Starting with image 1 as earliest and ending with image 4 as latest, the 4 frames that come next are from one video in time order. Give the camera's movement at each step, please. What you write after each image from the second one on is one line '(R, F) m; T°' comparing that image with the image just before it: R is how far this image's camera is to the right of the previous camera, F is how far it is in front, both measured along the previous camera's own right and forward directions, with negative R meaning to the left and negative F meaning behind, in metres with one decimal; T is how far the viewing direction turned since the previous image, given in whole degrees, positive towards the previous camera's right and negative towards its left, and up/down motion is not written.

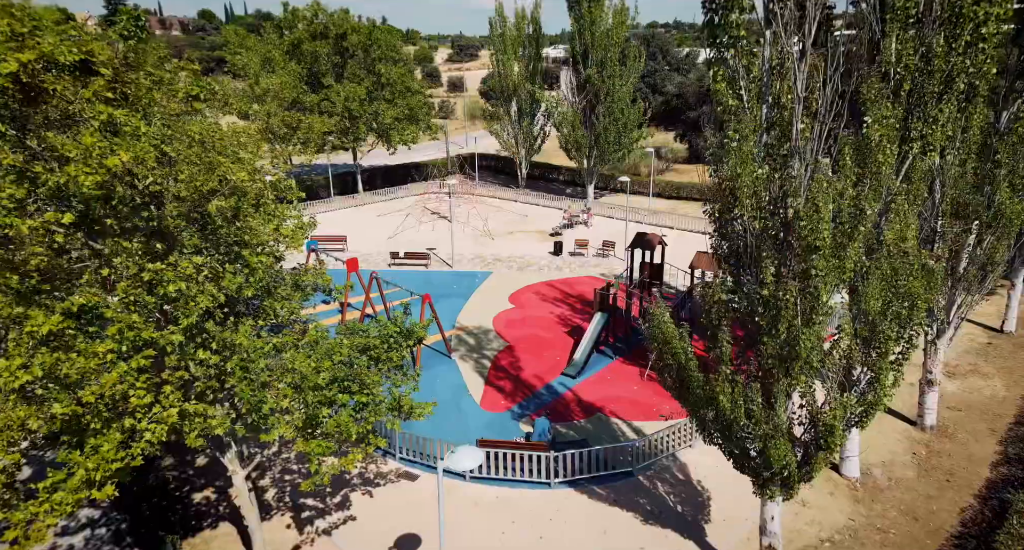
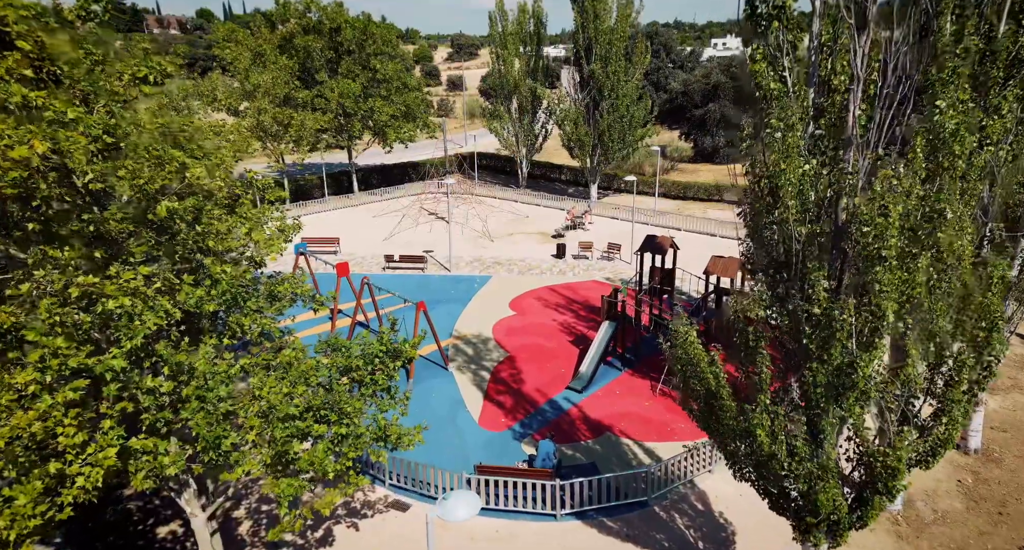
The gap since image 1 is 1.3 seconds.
(0.0, +1.1) m; 0°
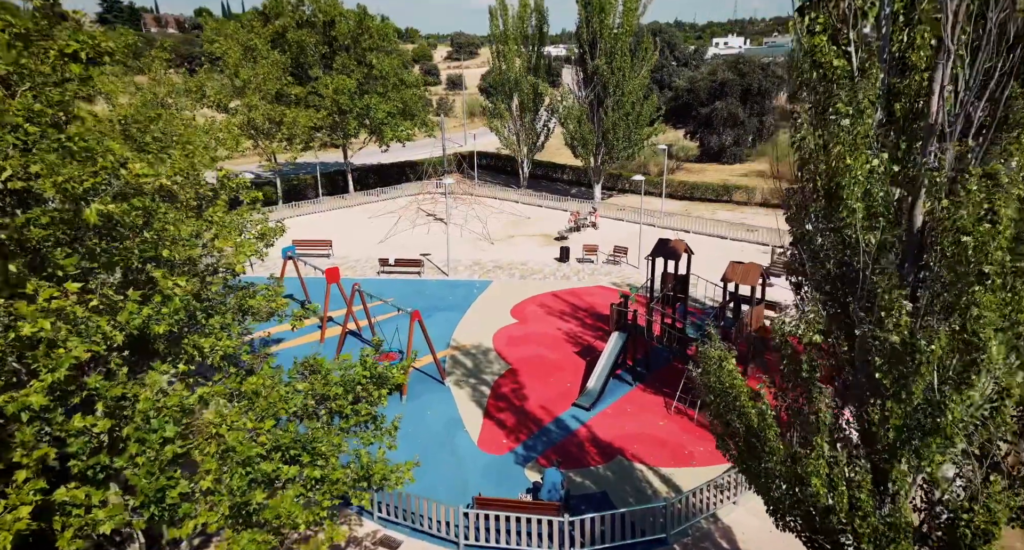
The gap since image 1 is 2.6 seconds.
(-0.1, +1.1) m; 0°
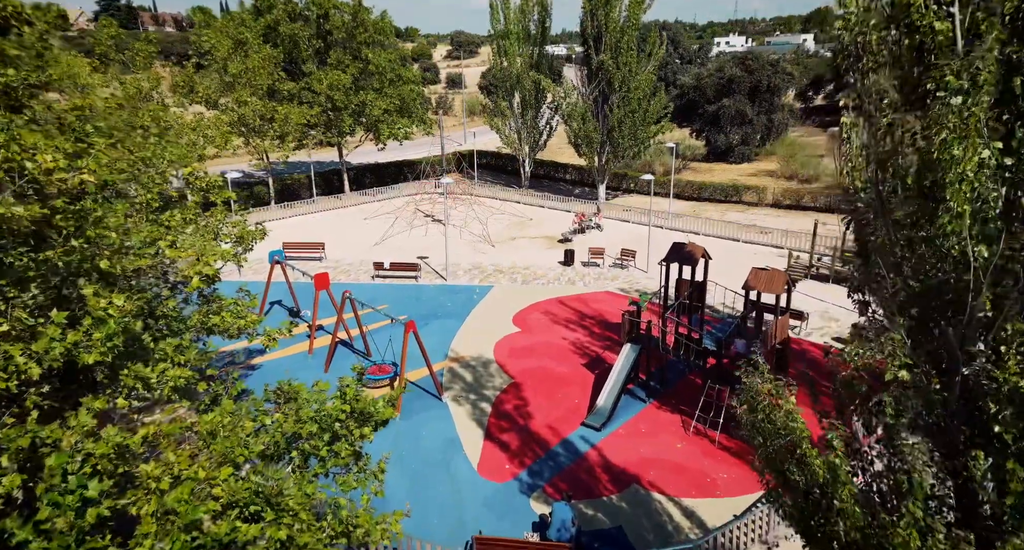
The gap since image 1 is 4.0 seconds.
(-0.1, +1.1) m; 0°
